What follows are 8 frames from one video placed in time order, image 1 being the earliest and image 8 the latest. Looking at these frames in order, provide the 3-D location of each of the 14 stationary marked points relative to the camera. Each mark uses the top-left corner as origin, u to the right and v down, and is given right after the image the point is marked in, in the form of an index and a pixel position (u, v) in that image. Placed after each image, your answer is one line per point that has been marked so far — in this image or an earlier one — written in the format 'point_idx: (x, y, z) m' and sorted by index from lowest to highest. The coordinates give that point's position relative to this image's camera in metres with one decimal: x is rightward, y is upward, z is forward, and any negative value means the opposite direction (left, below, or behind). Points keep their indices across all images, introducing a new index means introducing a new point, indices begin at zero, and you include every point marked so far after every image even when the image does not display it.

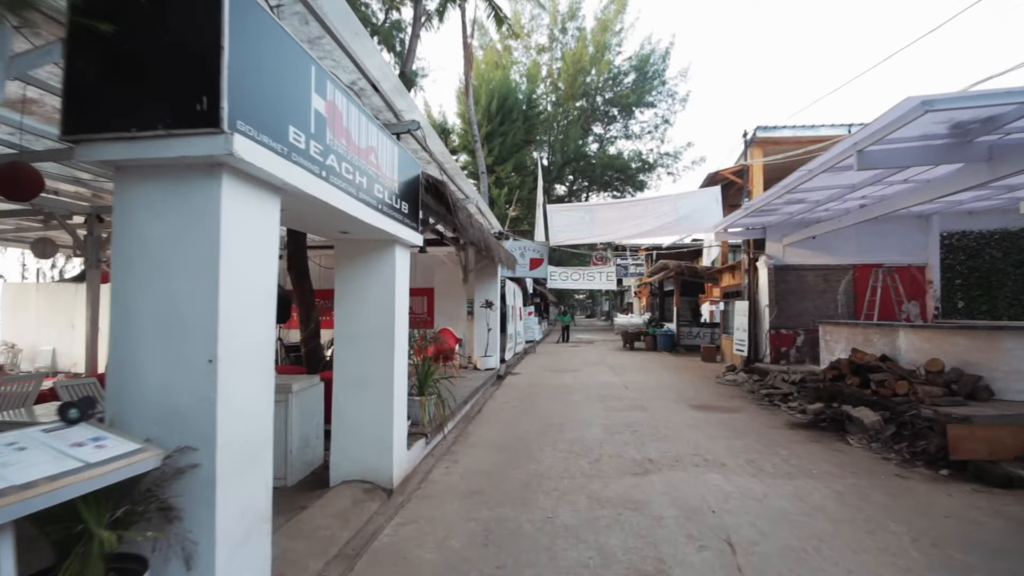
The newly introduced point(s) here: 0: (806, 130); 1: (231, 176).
0: (+7.4, +4.0, +12.1) m
1: (-1.5, +0.6, +2.5) m
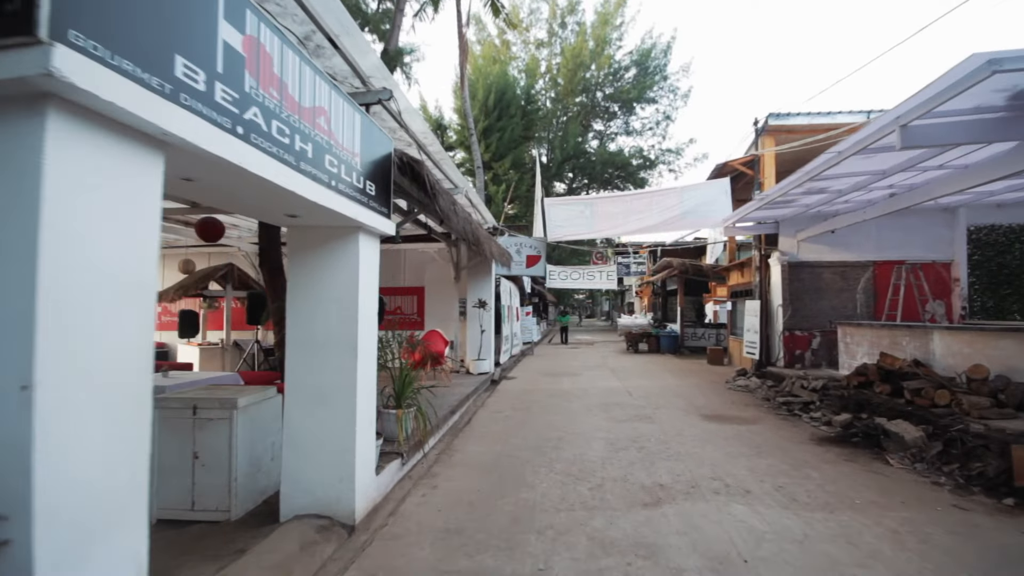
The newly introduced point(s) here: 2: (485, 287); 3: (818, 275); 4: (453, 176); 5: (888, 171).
0: (+7.3, +4.0, +11.3) m
1: (-1.6, +0.6, +1.7) m
2: (-0.6, +0.1, +11.9) m
3: (+6.9, +0.3, +10.9) m
4: (-1.0, +1.9, +8.1) m
5: (+5.6, +1.7, +7.1) m
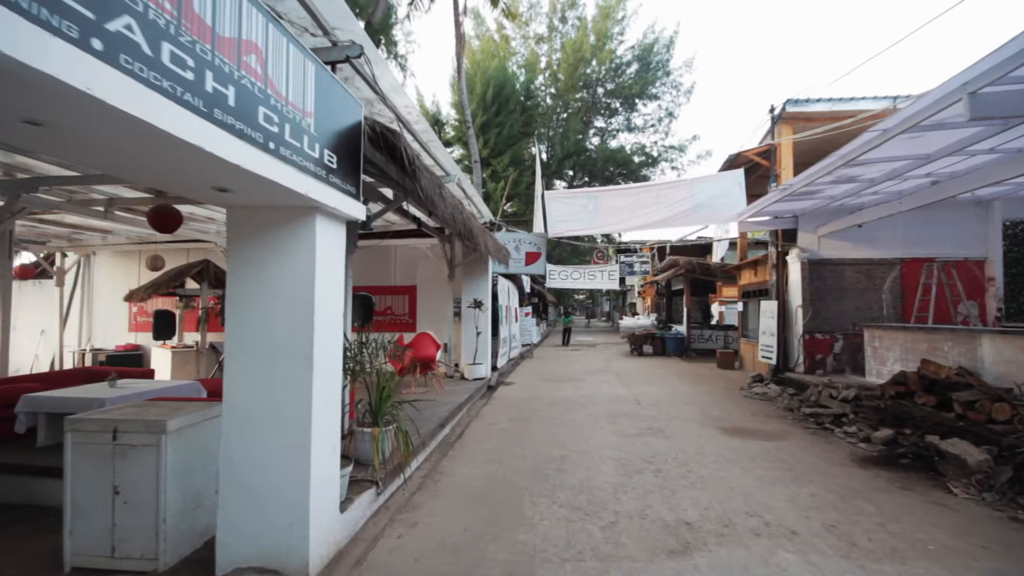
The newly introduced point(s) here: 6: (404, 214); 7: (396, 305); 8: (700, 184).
0: (+7.2, +4.0, +10.5) m
1: (-1.6, +0.7, +0.9) m
2: (-0.7, +0.1, +11.0) m
3: (+6.8, +0.3, +10.0) m
4: (-1.0, +1.9, +7.2) m
5: (+5.5, +1.7, +6.3) m
6: (-1.7, +1.2, +8.2) m
7: (-2.8, -0.4, +11.6) m
8: (+4.2, +2.3, +10.8) m
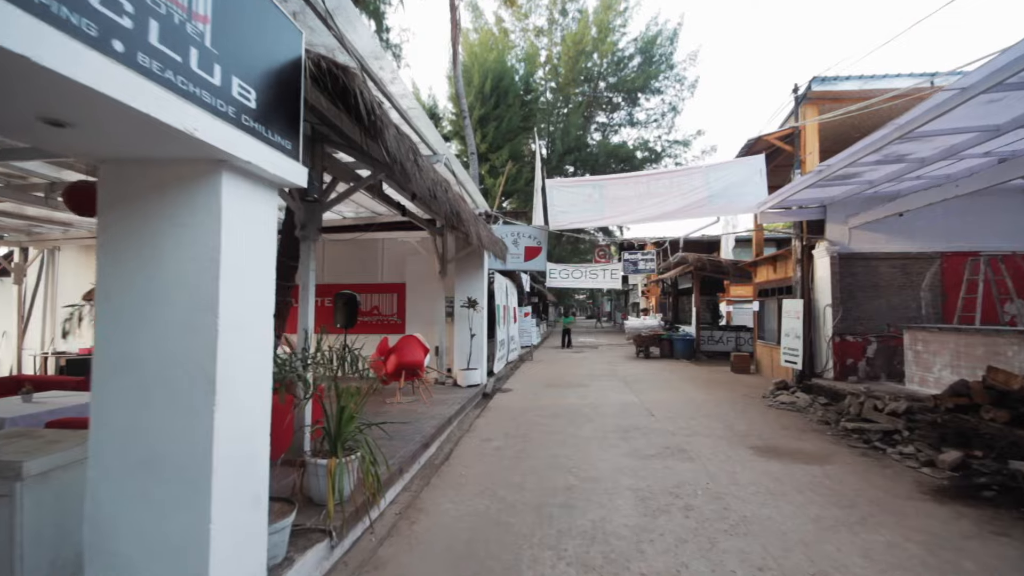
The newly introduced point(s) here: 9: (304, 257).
0: (+7.2, +4.1, +9.5) m
1: (-1.7, +0.7, -0.1) m
2: (-0.7, +0.1, +10.1) m
3: (+6.8, +0.4, +9.1) m
4: (-1.1, +2.0, +6.3) m
5: (+5.5, +1.8, +5.4) m
6: (-1.8, +1.3, +7.2) m
7: (-2.8, -0.3, +10.6) m
8: (+4.1, +2.4, +9.8) m
9: (-2.0, +0.3, +4.7) m
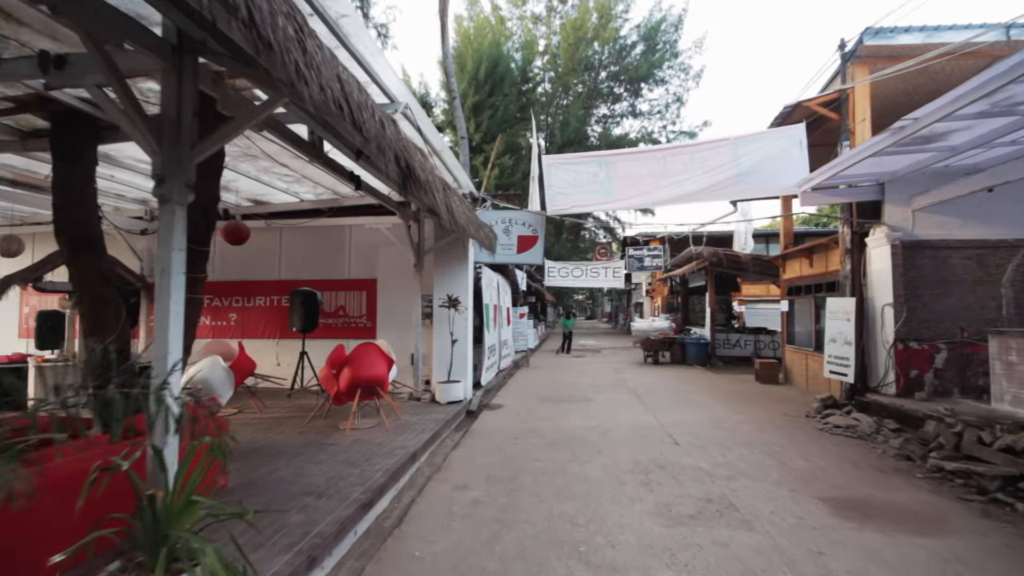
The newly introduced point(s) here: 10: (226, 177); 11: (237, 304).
0: (+7.0, +4.1, +7.9) m
1: (-1.8, +0.8, -1.7) m
2: (-0.9, +0.2, +8.4) m
3: (+6.6, +0.4, +7.4) m
4: (-1.2, +2.0, +4.6) m
5: (+5.3, +1.9, +3.7) m
6: (-2.0, +1.3, +5.6) m
7: (-3.0, -0.3, +8.9) m
8: (+4.0, +2.4, +8.2) m
9: (-2.2, +0.4, +3.1) m
10: (-4.2, +1.6, +7.2) m
11: (-5.2, -0.3, +9.2) m
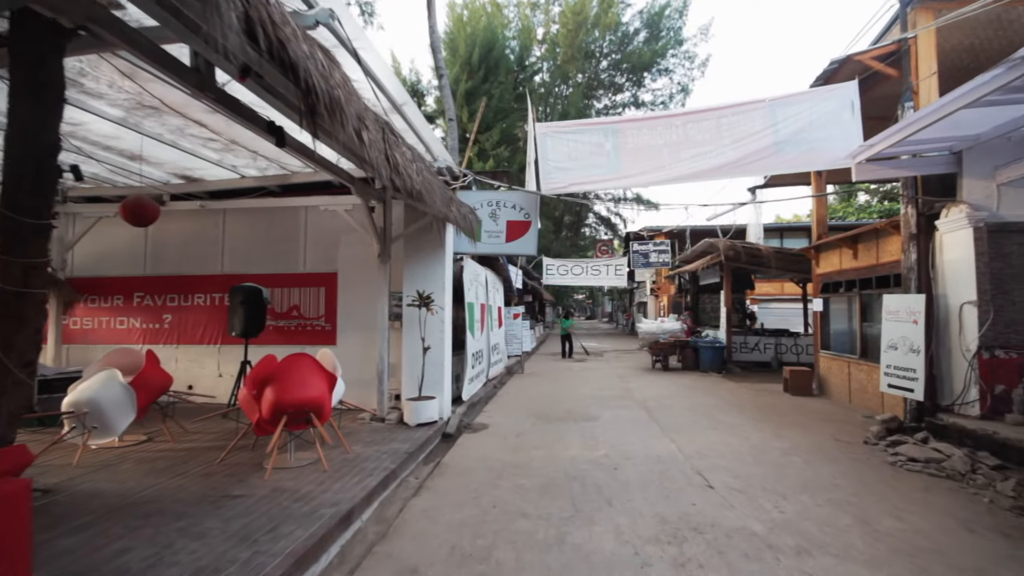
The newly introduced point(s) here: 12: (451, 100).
0: (+6.8, +4.2, +6.4) m
1: (-2.0, +0.8, -3.2) m
2: (-1.1, +0.3, +6.9) m
3: (+6.4, +0.5, +5.9) m
4: (-1.4, +2.1, +3.1) m
5: (+5.1, +1.9, +2.2) m
6: (-2.1, +1.4, +4.1) m
7: (-3.2, -0.2, +7.4) m
8: (+3.8, +2.5, +6.7) m
9: (-2.4, +0.4, +1.6) m
10: (-4.4, +1.7, +5.7) m
11: (-5.4, -0.2, +7.7) m
12: (-2.5, +7.8, +19.5) m
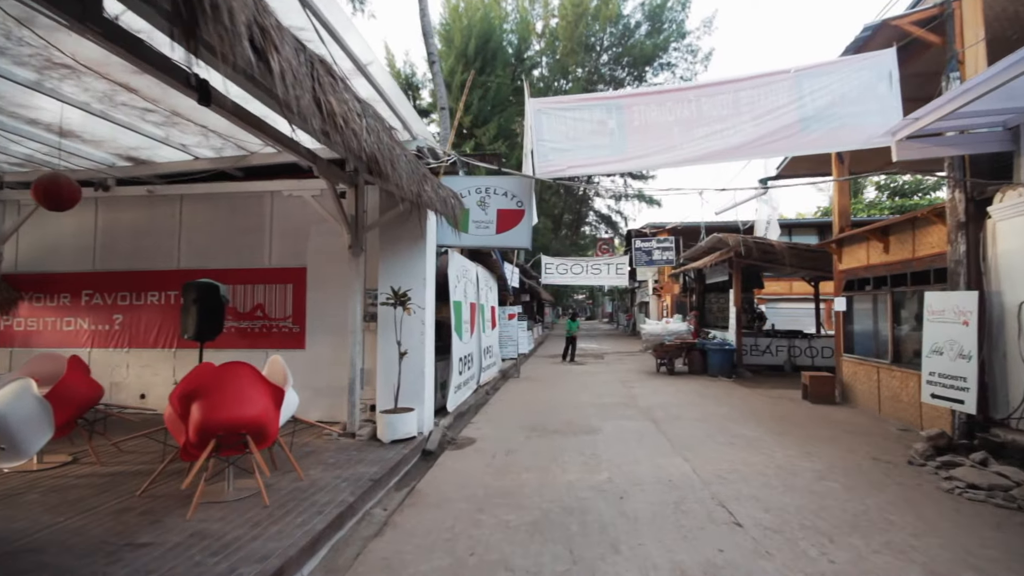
0: (+6.7, +4.3, +5.6) m
1: (-2.1, +0.9, -4.1) m
2: (-1.2, +0.3, +6.1) m
3: (+6.3, +0.6, +5.1) m
4: (-1.6, +2.2, +2.3) m
5: (+5.0, +2.0, +1.4) m
6: (-2.3, +1.4, +3.3) m
7: (-3.3, -0.2, +6.6) m
8: (+3.6, +2.5, +5.8) m
9: (-2.5, +0.5, +0.7) m
10: (-4.6, +1.7, +4.8) m
11: (-5.5, -0.2, +6.9) m
12: (-2.6, +7.8, +18.7) m
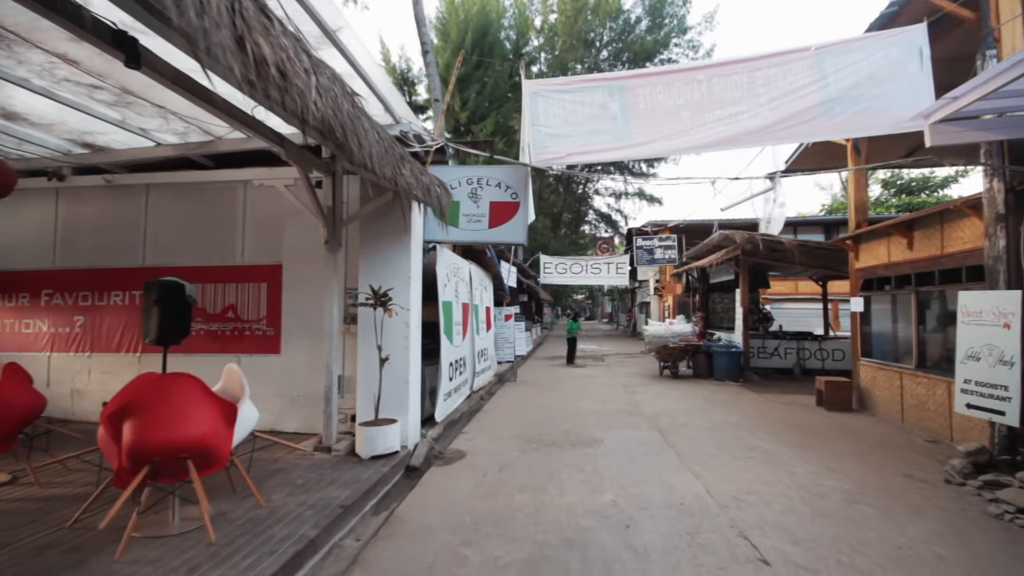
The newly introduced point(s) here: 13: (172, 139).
0: (+6.6, +4.3, +5.1) m
1: (-2.2, +0.9, -4.6) m
2: (-1.3, +0.3, +5.6) m
3: (+6.2, +0.6, +4.6) m
4: (-1.6, +2.2, +1.8) m
5: (+4.9, +2.0, +0.9) m
6: (-2.3, +1.5, +2.7) m
7: (-3.4, -0.2, +6.1) m
8: (+3.6, +2.6, +5.3) m
9: (-2.6, +0.5, +0.2) m
10: (-4.6, +1.8, +4.3) m
11: (-5.6, -0.2, +6.4) m
12: (-2.7, +7.8, +18.2) m
13: (-3.8, +1.7, +5.3) m
